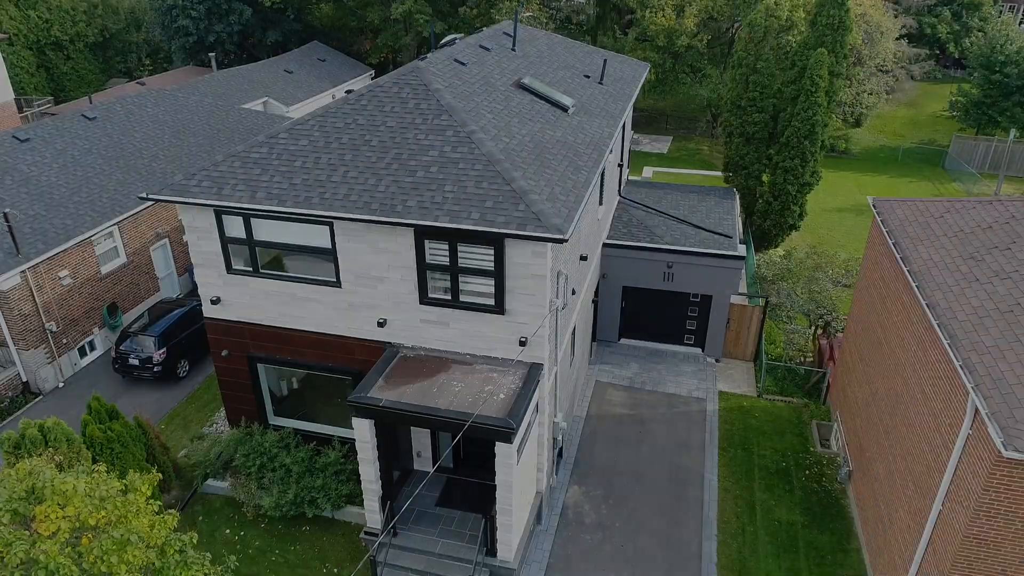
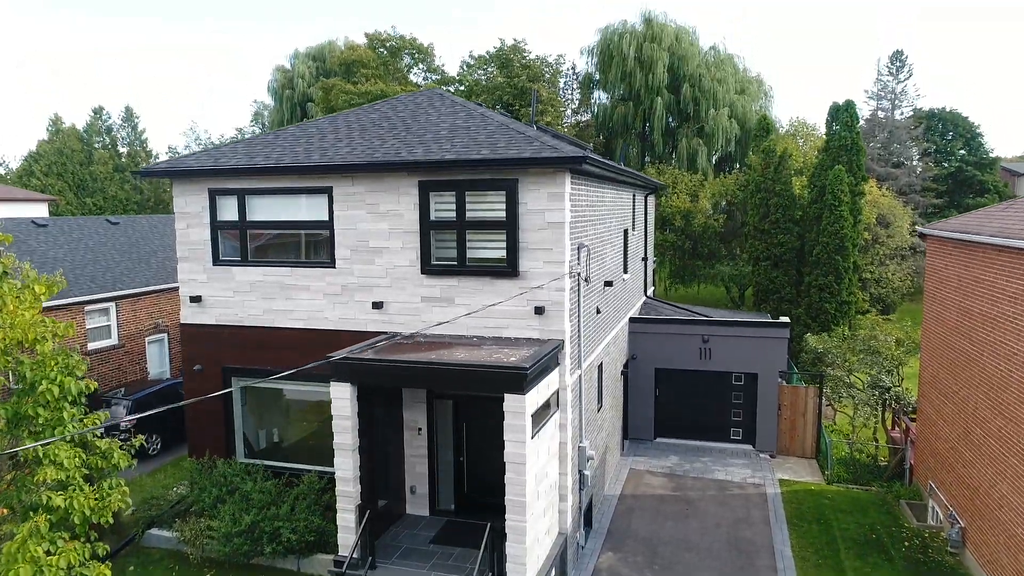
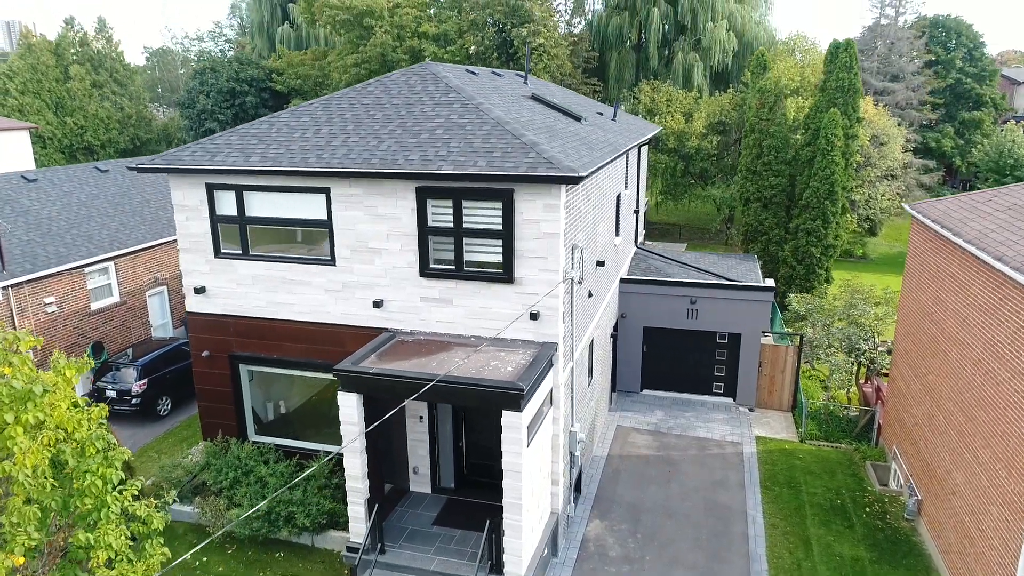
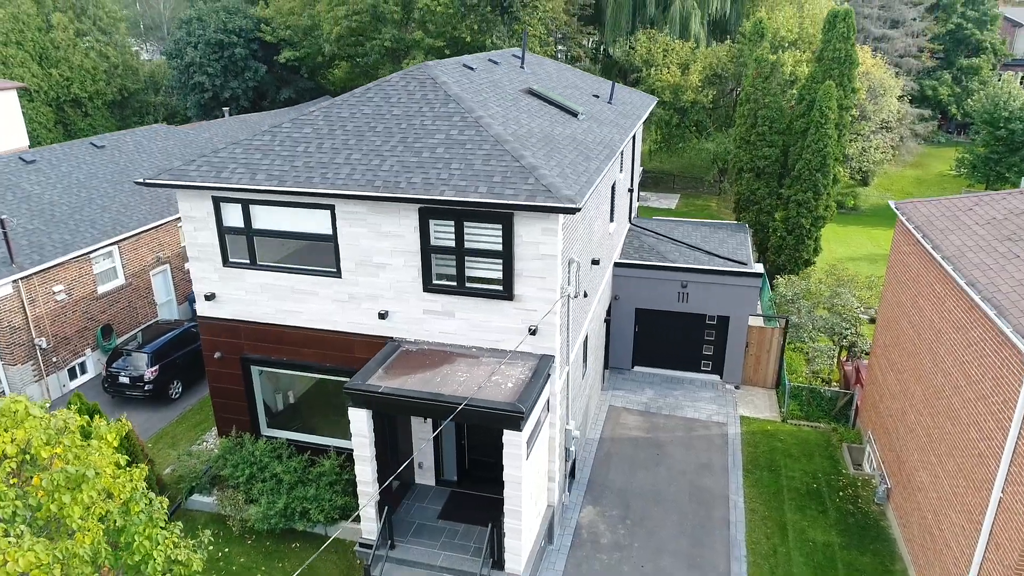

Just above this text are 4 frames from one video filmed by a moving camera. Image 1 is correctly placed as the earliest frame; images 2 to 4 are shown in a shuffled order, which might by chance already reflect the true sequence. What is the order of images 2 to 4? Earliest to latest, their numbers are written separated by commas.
4, 3, 2
